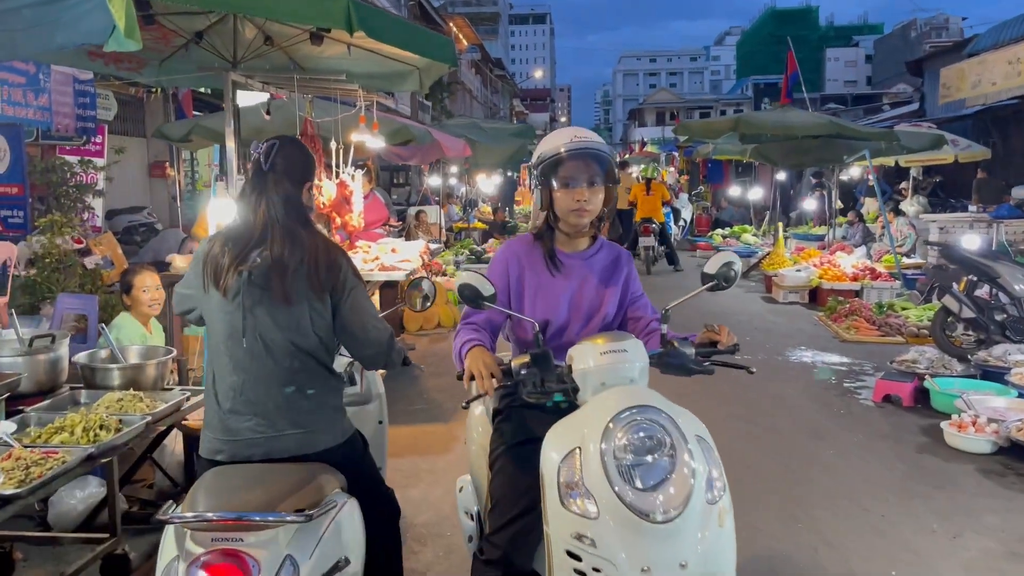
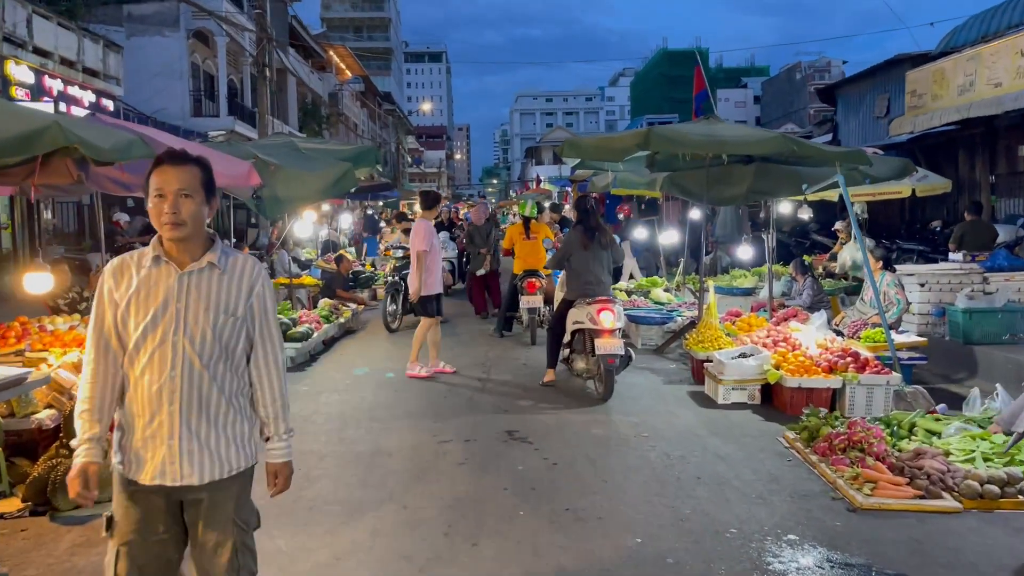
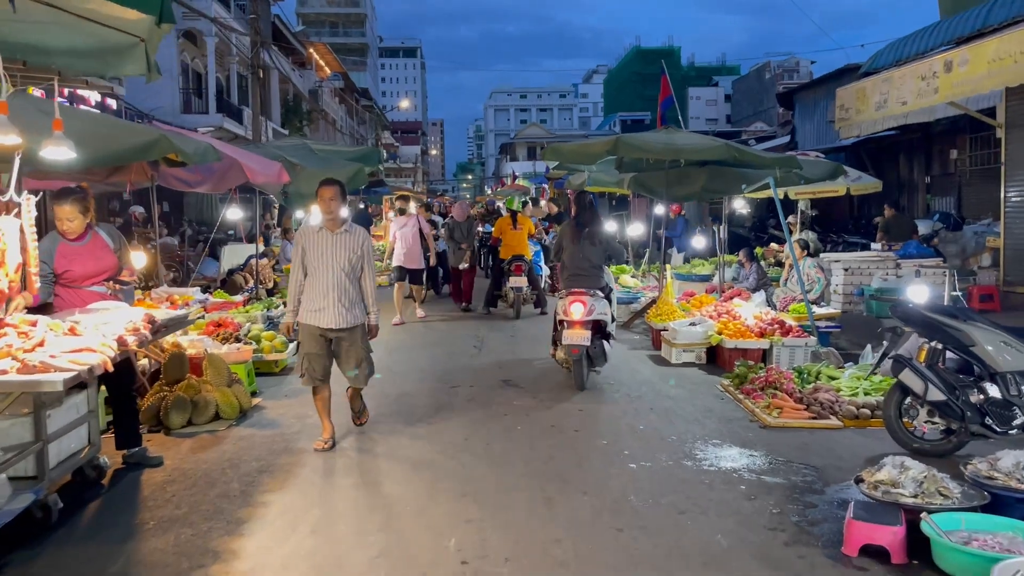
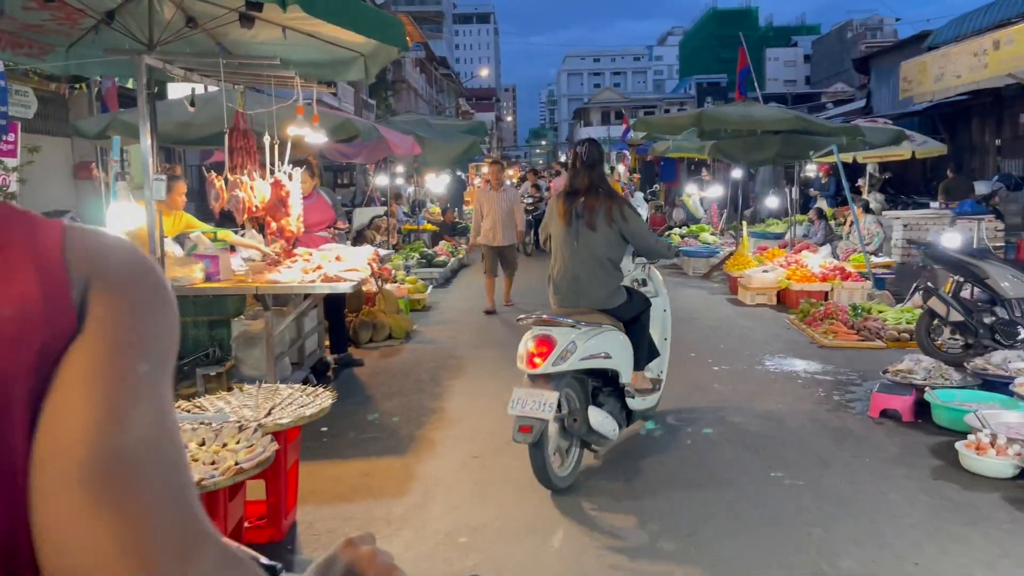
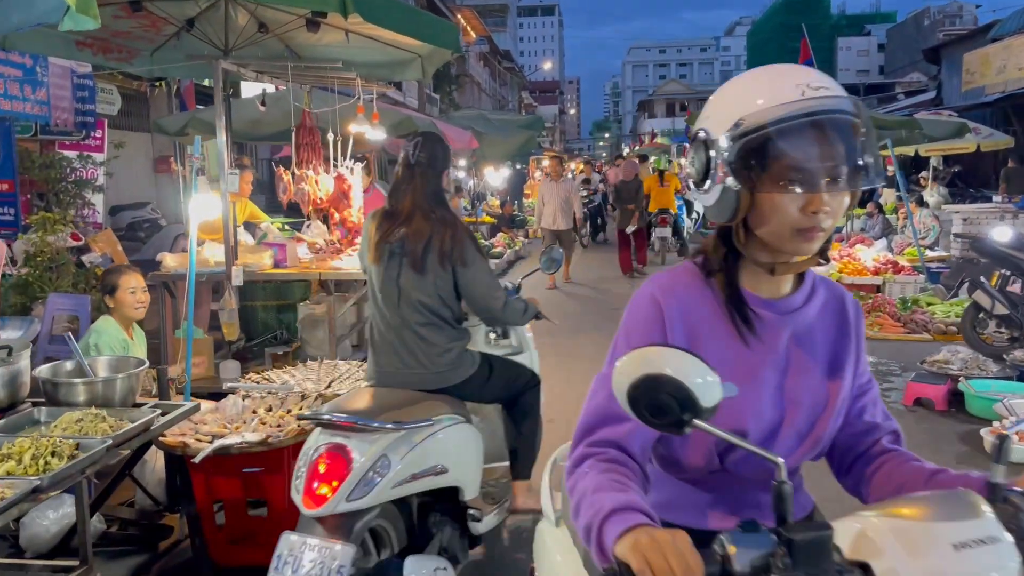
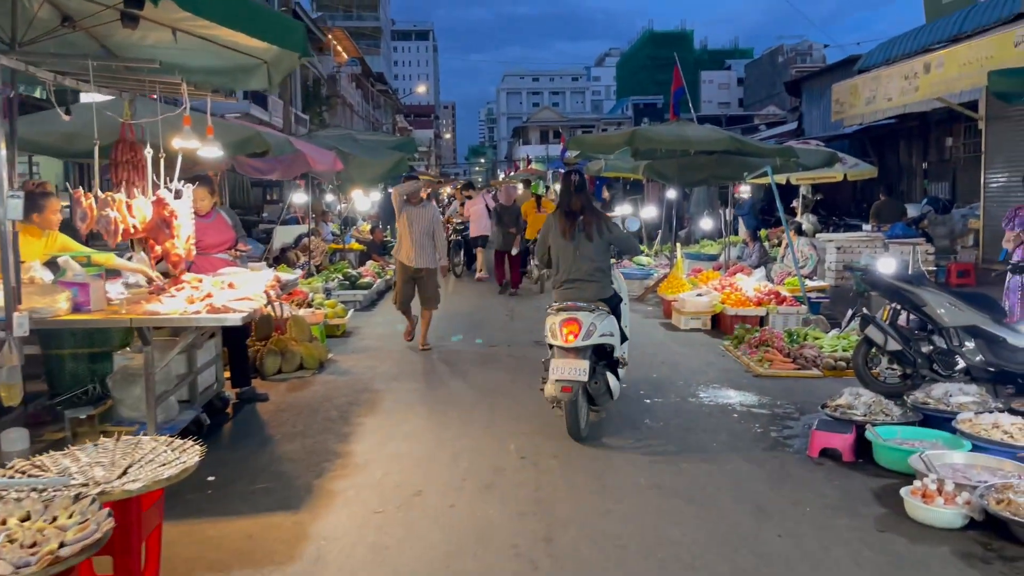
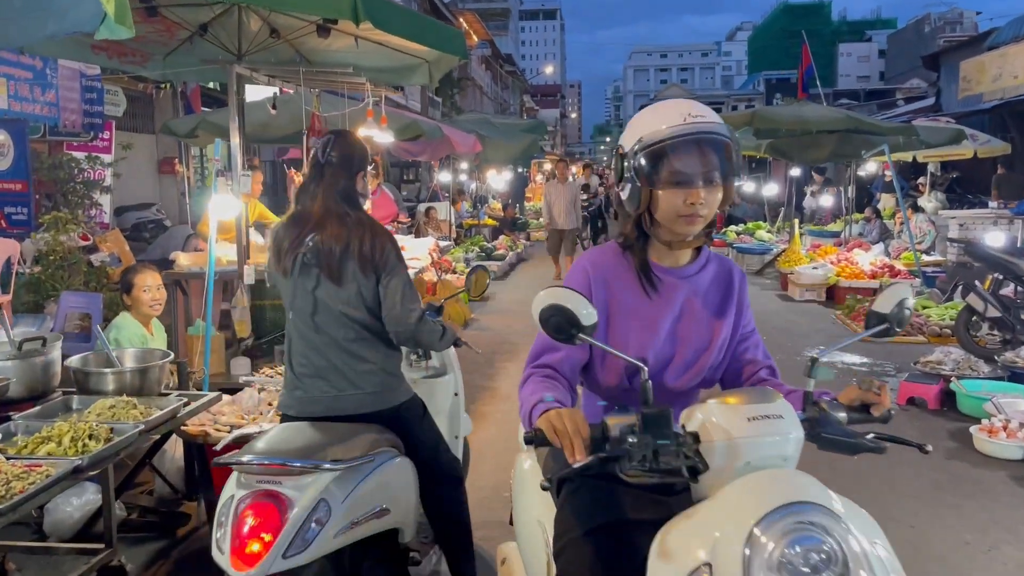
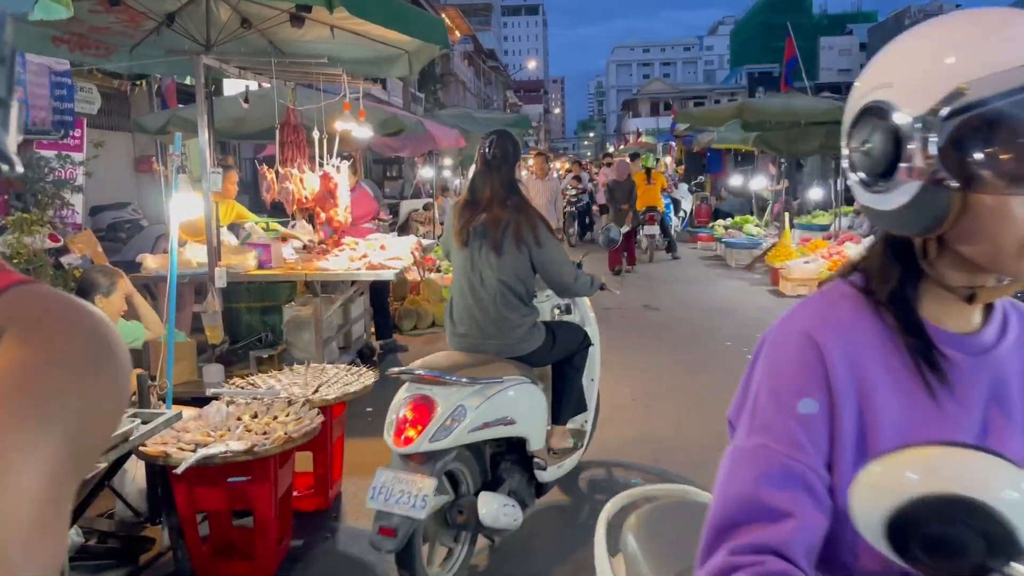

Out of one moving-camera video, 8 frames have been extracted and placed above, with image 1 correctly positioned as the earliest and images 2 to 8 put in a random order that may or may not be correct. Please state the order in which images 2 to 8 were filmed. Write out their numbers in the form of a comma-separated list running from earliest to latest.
7, 5, 8, 4, 6, 3, 2
